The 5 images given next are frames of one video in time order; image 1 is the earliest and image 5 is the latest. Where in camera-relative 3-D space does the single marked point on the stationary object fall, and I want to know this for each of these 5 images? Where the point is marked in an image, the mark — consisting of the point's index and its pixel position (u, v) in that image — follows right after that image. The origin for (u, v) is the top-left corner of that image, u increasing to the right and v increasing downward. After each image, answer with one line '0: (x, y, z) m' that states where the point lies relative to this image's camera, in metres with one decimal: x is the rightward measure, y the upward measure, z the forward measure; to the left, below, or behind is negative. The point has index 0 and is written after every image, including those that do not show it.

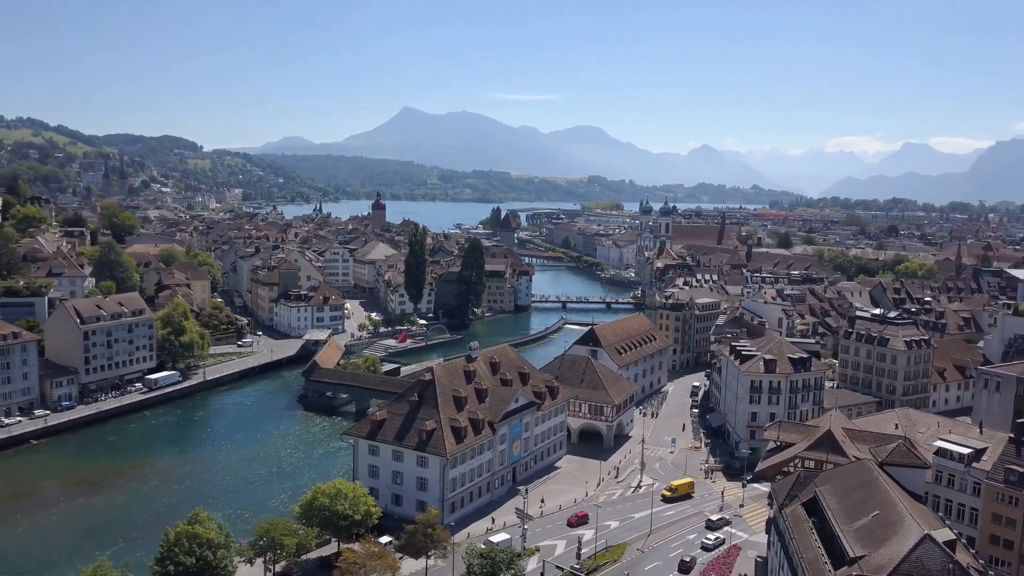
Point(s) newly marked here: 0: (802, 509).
0: (+6.3, -4.8, +17.4) m
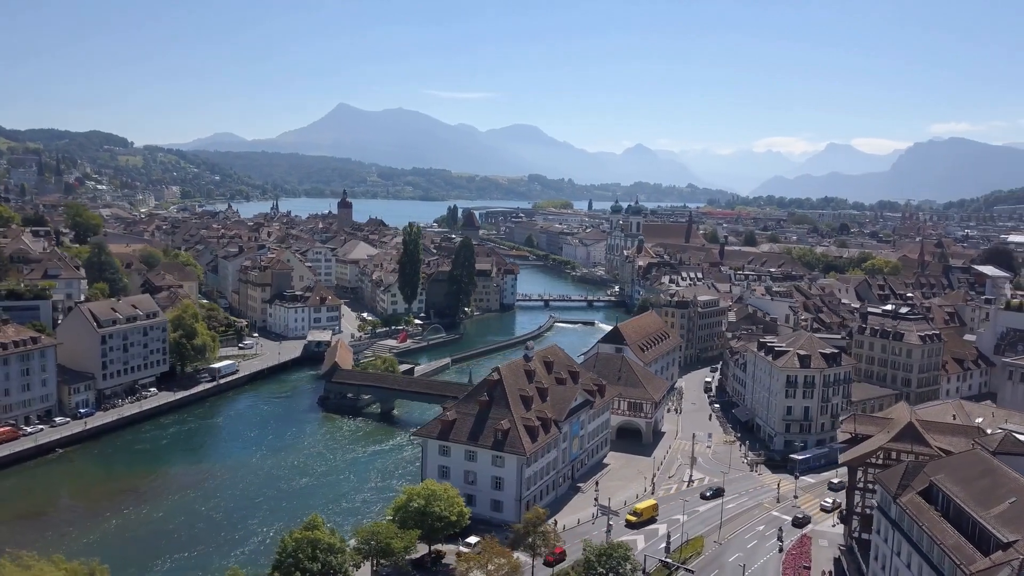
0: (+9.3, -4.8, +18.2) m
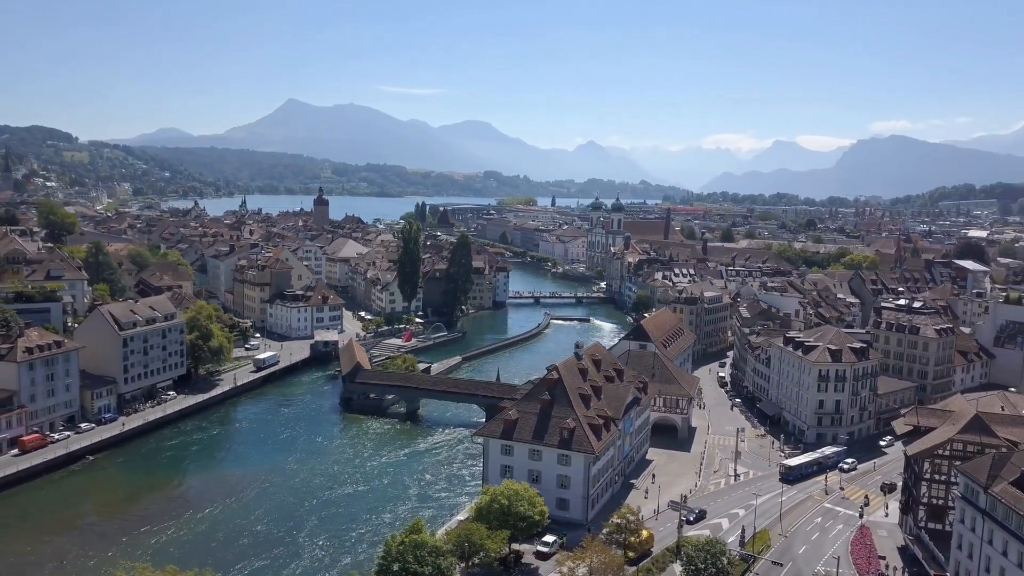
0: (+11.8, -4.7, +18.8) m
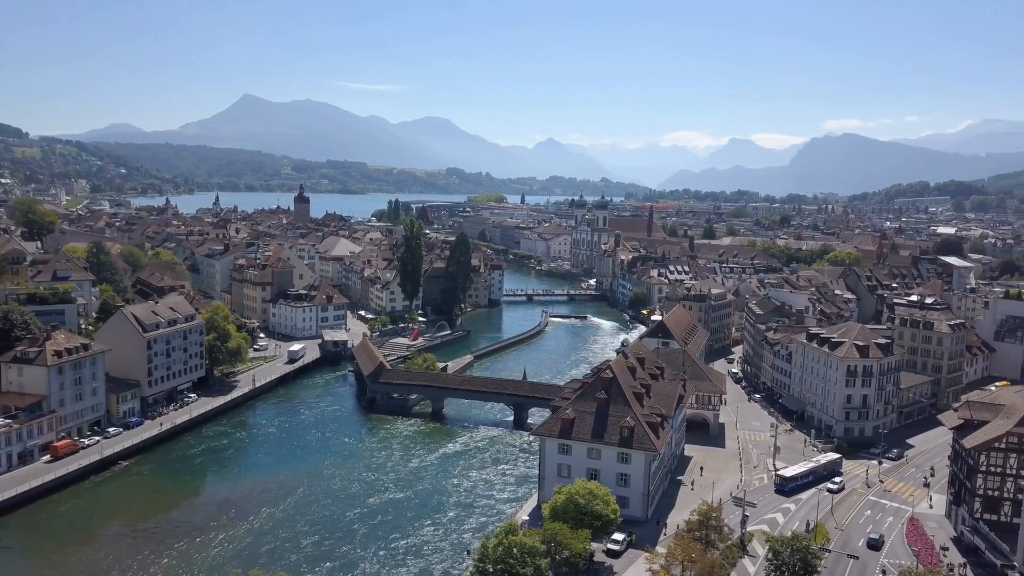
0: (+14.1, -4.7, +19.5) m
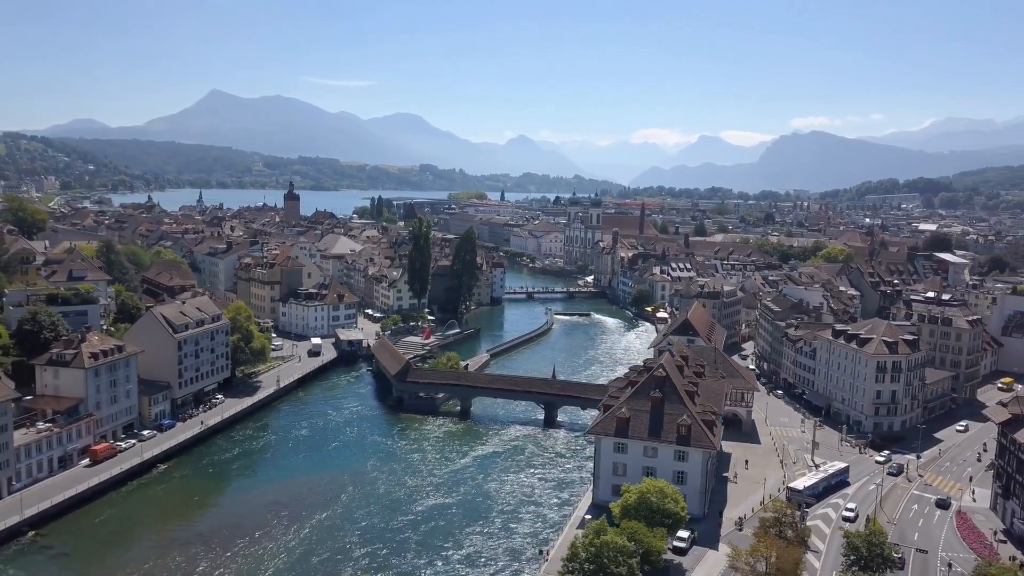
0: (+16.2, -4.6, +20.0) m
